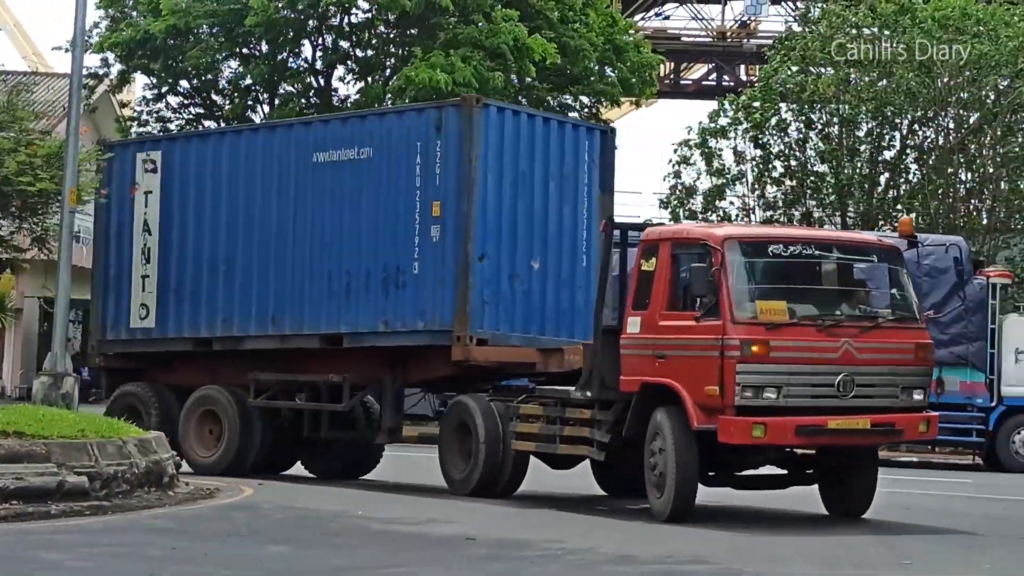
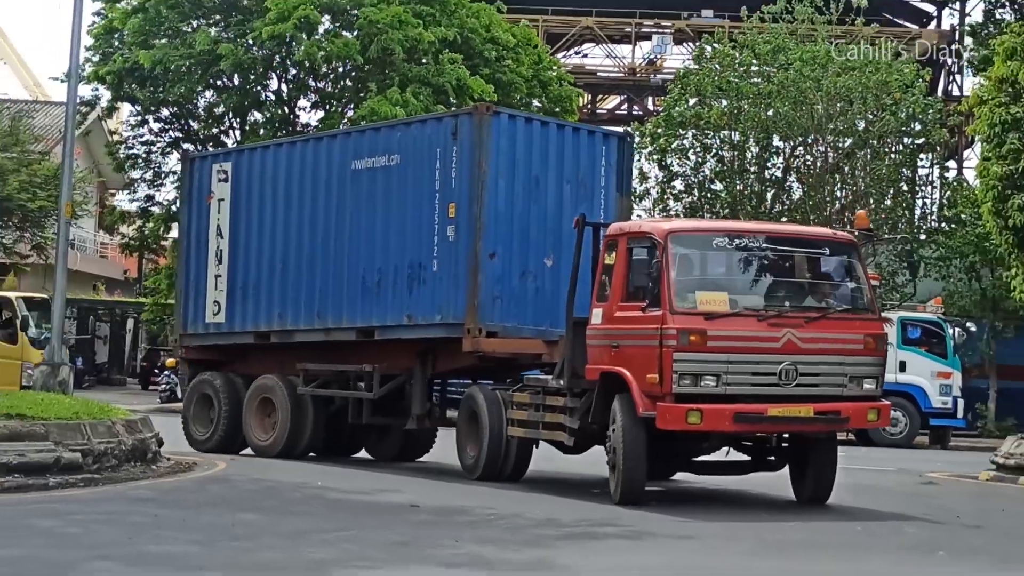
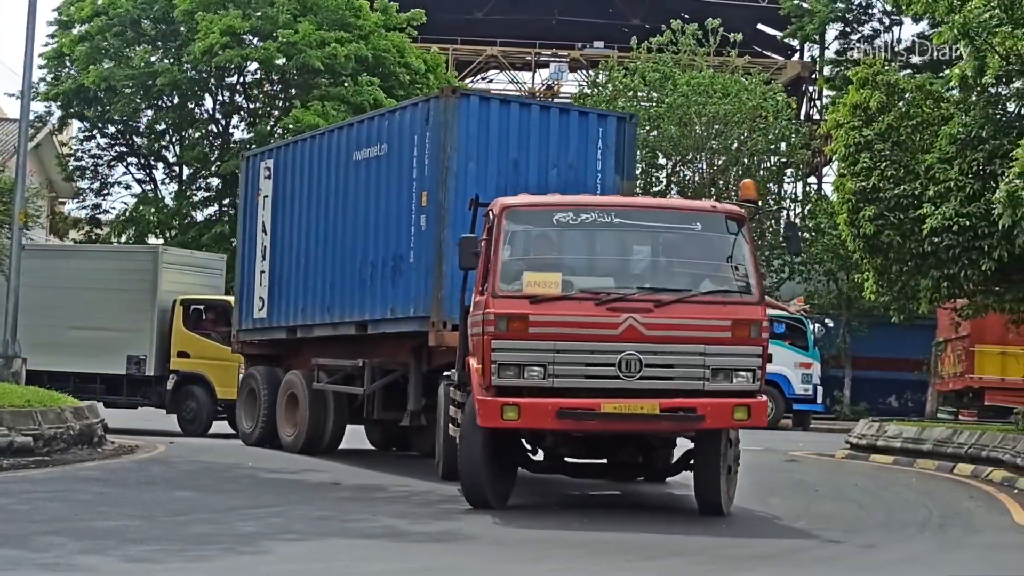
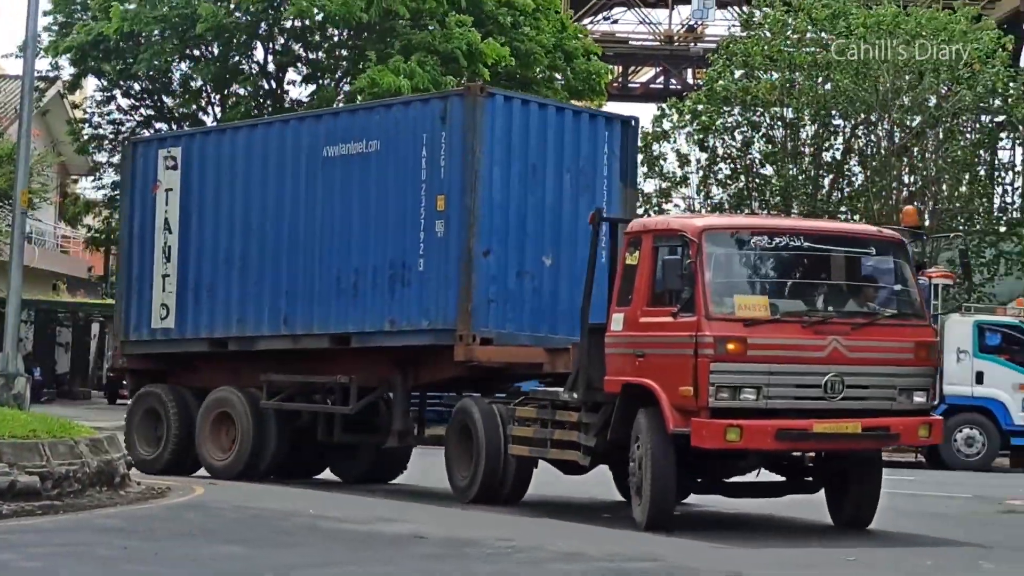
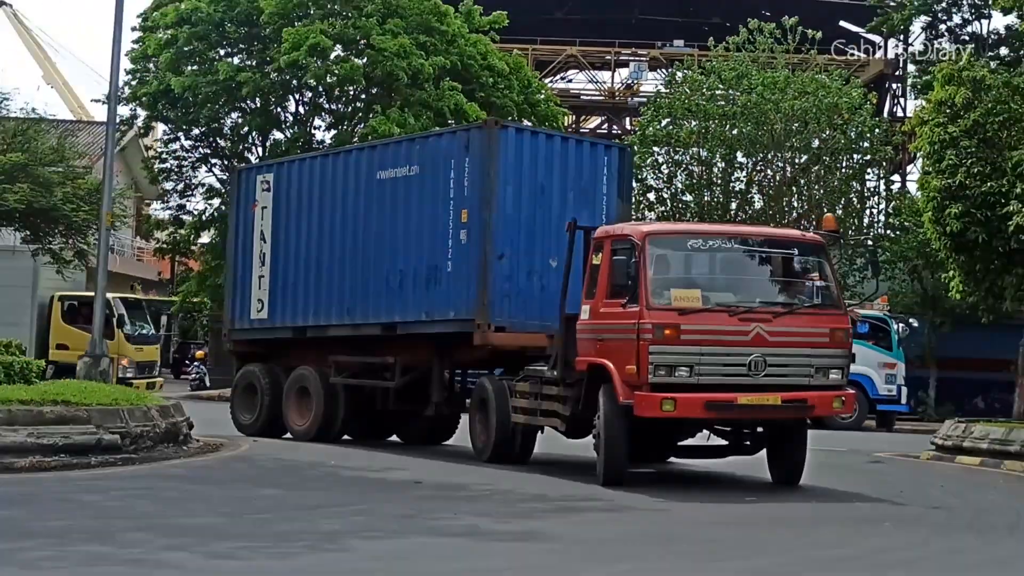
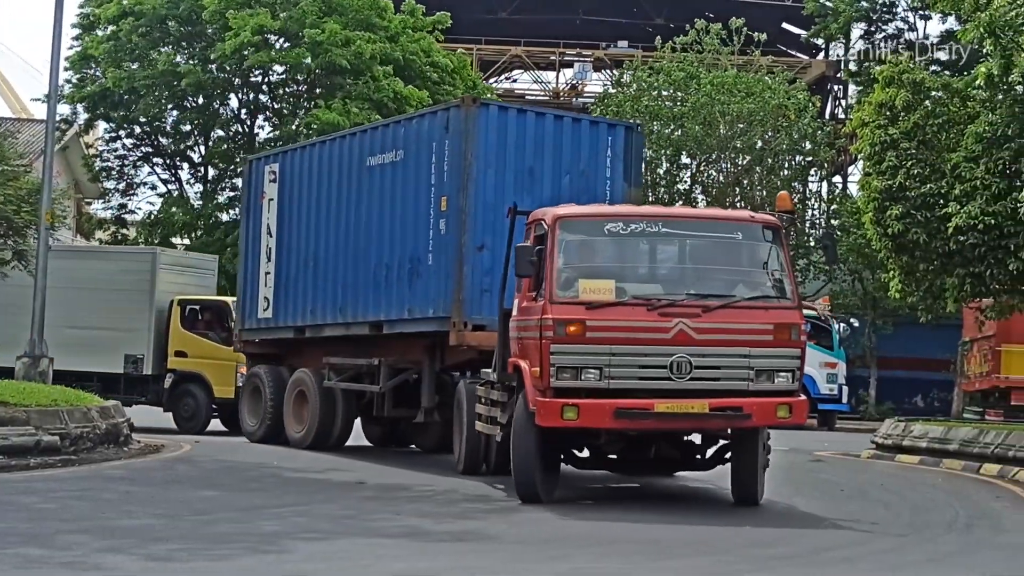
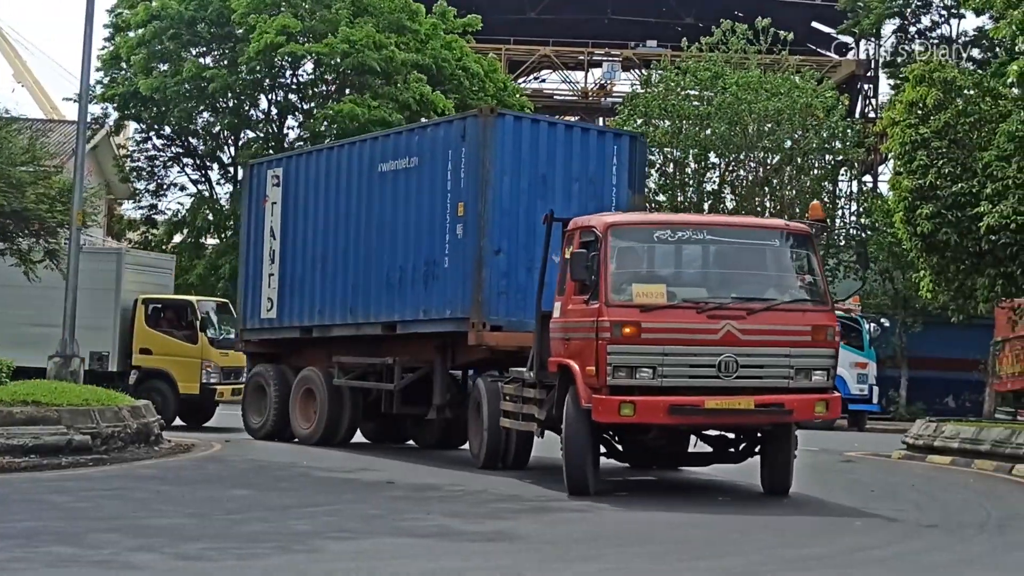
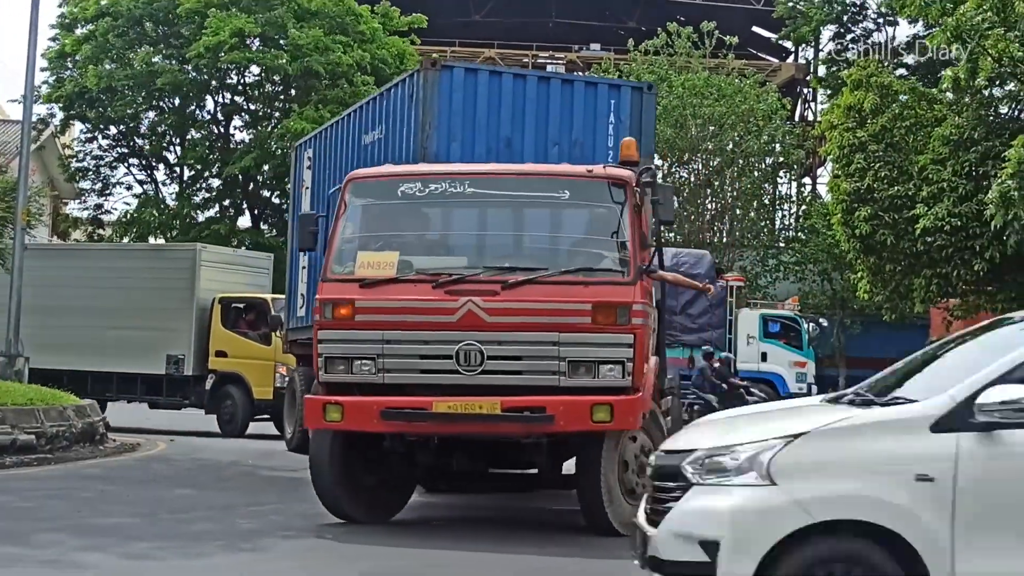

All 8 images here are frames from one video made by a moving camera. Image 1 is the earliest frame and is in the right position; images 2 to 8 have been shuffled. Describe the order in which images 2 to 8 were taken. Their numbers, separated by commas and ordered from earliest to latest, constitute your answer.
4, 2, 5, 7, 6, 3, 8
